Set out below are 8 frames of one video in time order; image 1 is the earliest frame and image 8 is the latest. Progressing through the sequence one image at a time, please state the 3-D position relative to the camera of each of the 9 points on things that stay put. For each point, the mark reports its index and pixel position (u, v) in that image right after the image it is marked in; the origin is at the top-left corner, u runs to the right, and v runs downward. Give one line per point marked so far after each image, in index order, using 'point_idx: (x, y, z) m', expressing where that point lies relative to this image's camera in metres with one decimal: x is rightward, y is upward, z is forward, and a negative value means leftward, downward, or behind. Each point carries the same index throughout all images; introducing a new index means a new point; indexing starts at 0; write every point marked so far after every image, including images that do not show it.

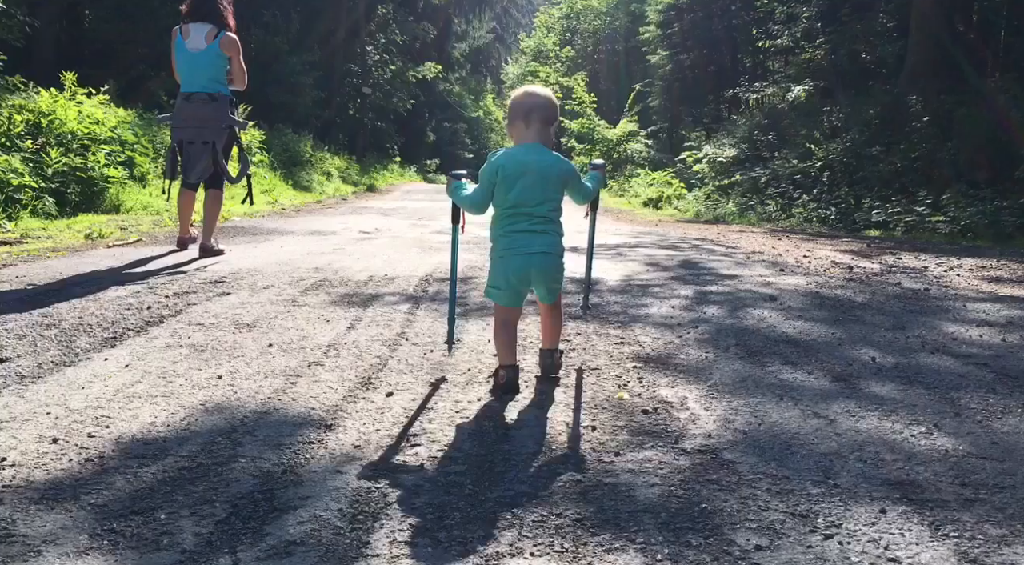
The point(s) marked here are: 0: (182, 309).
0: (-1.9, -0.2, +5.9) m
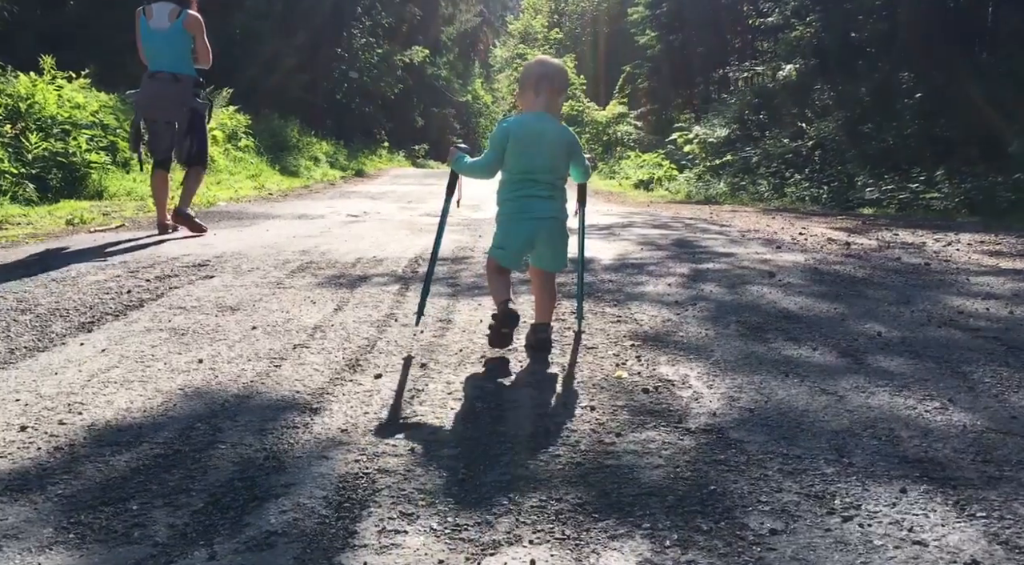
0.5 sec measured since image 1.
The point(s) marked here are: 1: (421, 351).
0: (-2.0, -0.1, +5.8) m
1: (-0.4, -0.3, +4.1) m
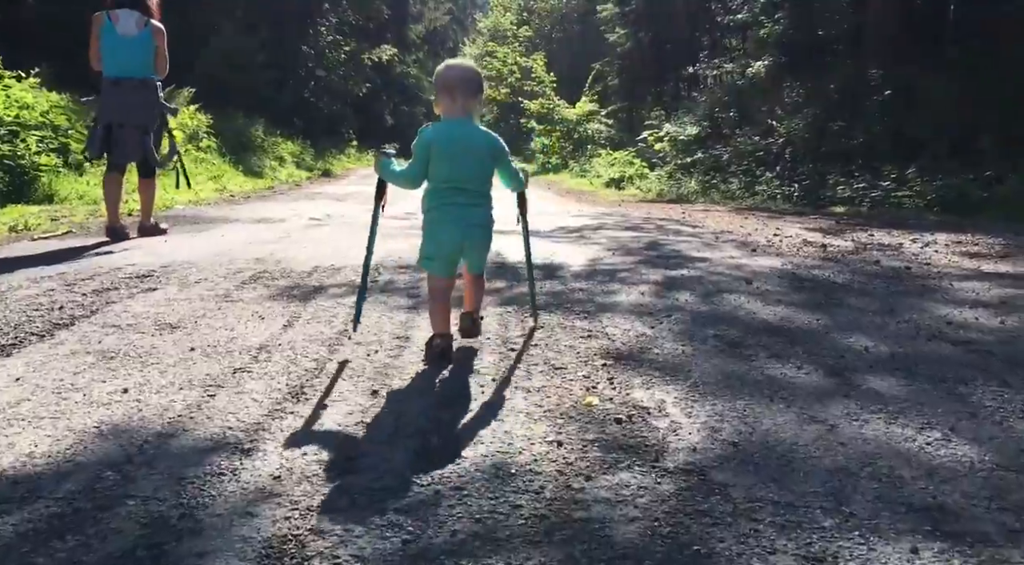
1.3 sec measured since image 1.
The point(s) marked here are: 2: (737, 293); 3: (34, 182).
0: (-2.2, -0.1, +5.4) m
1: (-0.5, -0.3, +3.8) m
2: (+1.2, -0.1, +5.2) m
3: (-5.1, +1.1, +11.0) m
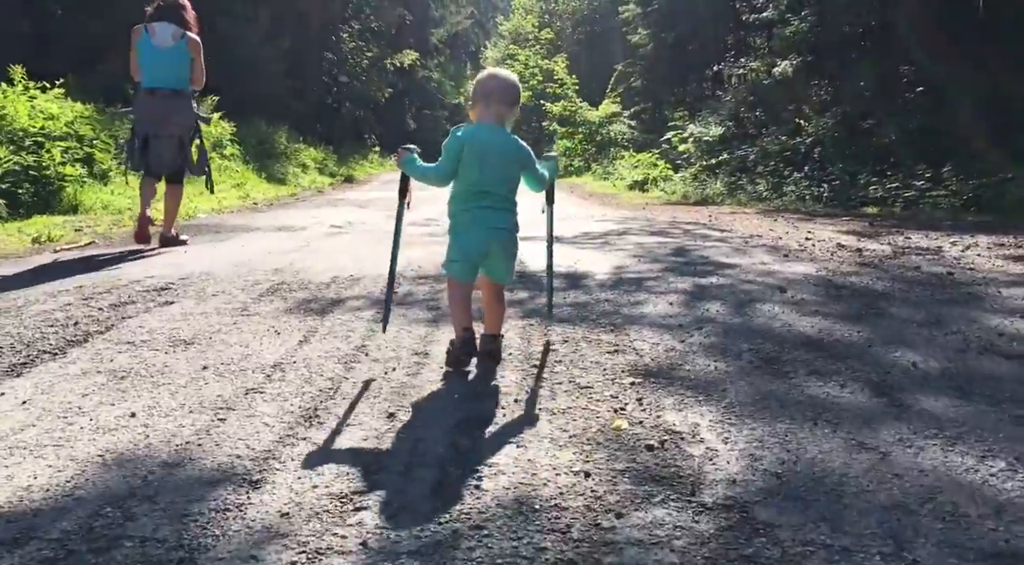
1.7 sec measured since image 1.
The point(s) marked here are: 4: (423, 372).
0: (-2.1, -0.2, +5.2) m
1: (-0.4, -0.4, +3.6) m
2: (+1.3, -0.1, +5.0) m
3: (-4.9, +1.0, +10.9) m
4: (-0.3, -0.3, +4.0) m
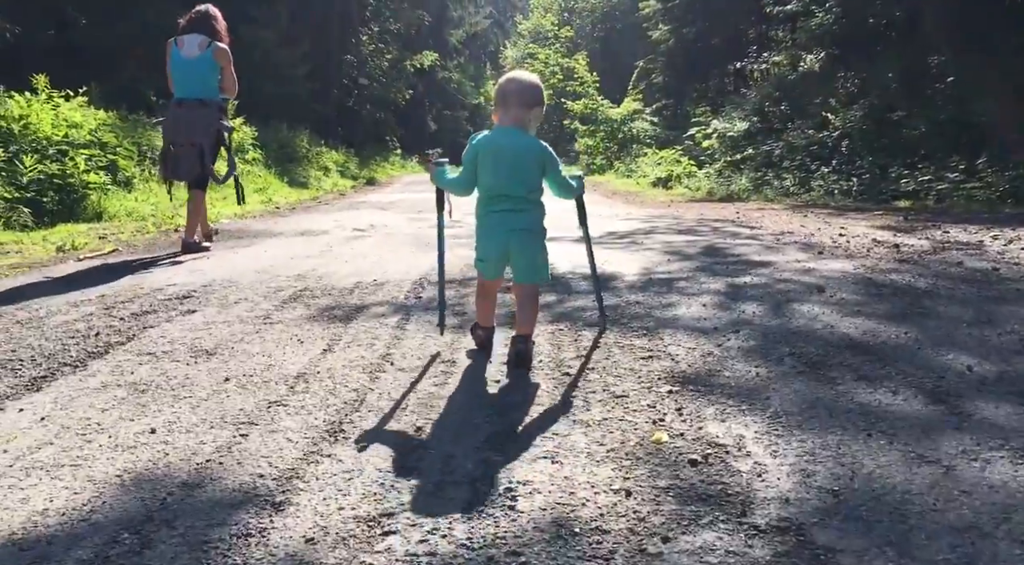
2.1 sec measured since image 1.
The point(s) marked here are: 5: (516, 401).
0: (-1.9, -0.3, +5.1) m
1: (-0.3, -0.4, +3.5) m
2: (+1.4, -0.1, +4.8) m
3: (-4.6, +0.9, +10.9) m
4: (-0.2, -0.4, +3.8) m
5: (0.0, -0.4, +3.5) m
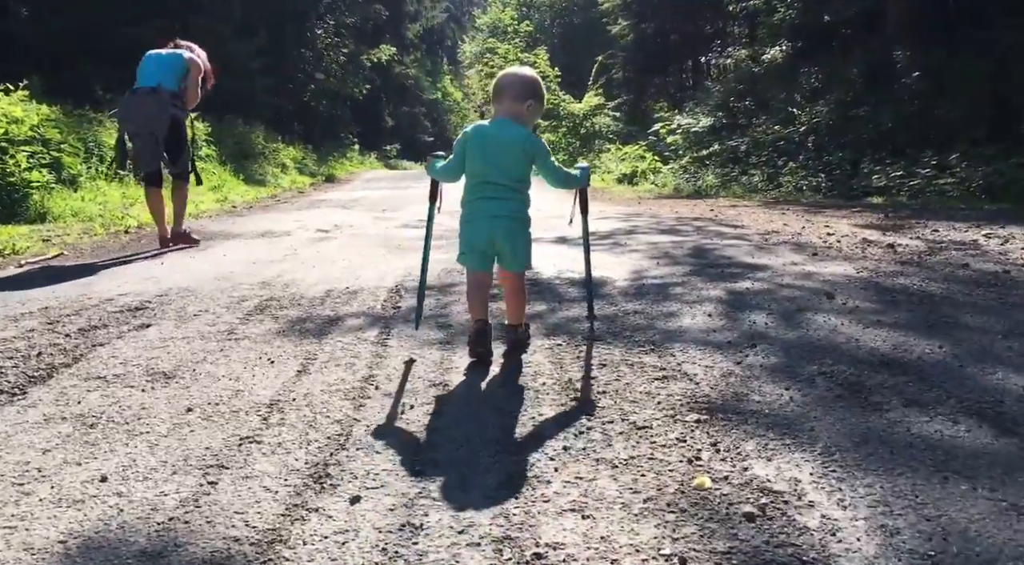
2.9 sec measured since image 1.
0: (-2.0, -0.3, +4.6) m
1: (-0.3, -0.5, +3.1) m
2: (+1.4, -0.1, +4.5) m
3: (-4.9, +0.8, +10.3) m
4: (-0.2, -0.4, +3.4) m
5: (0.0, -0.5, +3.1) m
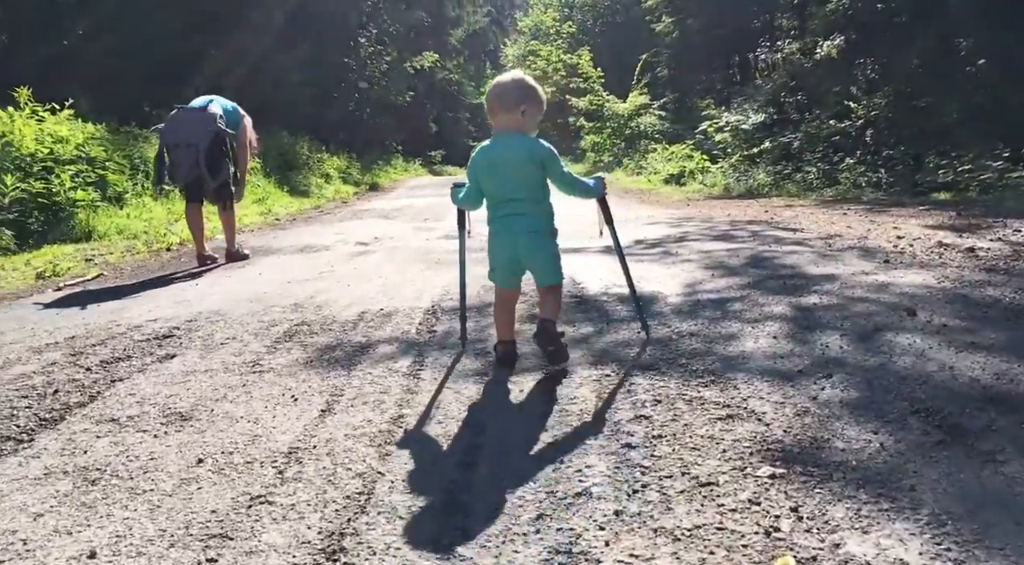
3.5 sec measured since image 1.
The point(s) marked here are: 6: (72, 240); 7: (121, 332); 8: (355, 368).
0: (-1.8, -0.5, +4.3) m
1: (-0.2, -0.6, +2.7) m
2: (+1.5, -0.2, +4.0) m
3: (-4.5, +0.6, +10.1) m
4: (-0.1, -0.5, +3.0) m
5: (+0.1, -0.5, +2.6) m
6: (-4.4, +0.4, +9.9) m
7: (-2.3, -0.3, +5.8) m
8: (-0.7, -0.4, +4.3) m
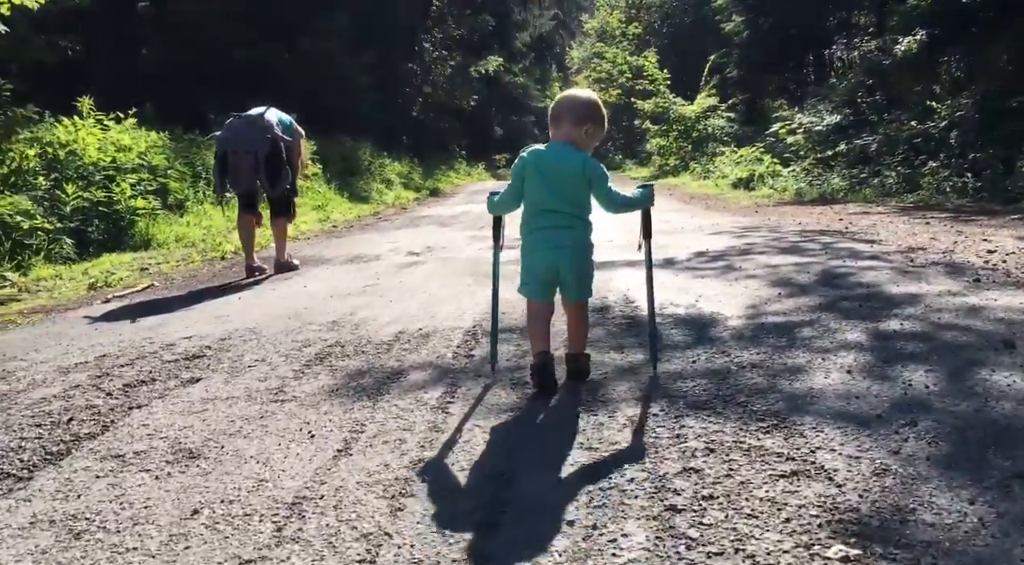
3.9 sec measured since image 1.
0: (-1.6, -0.6, +4.1) m
1: (-0.2, -0.7, +2.3) m
2: (+1.7, -0.3, +3.5) m
3: (-3.9, +0.5, +10.0) m
4: (0.0, -0.6, +2.6) m
5: (+0.2, -0.6, +2.2) m
6: (-3.8, +0.3, +9.8) m
7: (-2.0, -0.4, +5.6) m
8: (-0.5, -0.5, +4.0) m
